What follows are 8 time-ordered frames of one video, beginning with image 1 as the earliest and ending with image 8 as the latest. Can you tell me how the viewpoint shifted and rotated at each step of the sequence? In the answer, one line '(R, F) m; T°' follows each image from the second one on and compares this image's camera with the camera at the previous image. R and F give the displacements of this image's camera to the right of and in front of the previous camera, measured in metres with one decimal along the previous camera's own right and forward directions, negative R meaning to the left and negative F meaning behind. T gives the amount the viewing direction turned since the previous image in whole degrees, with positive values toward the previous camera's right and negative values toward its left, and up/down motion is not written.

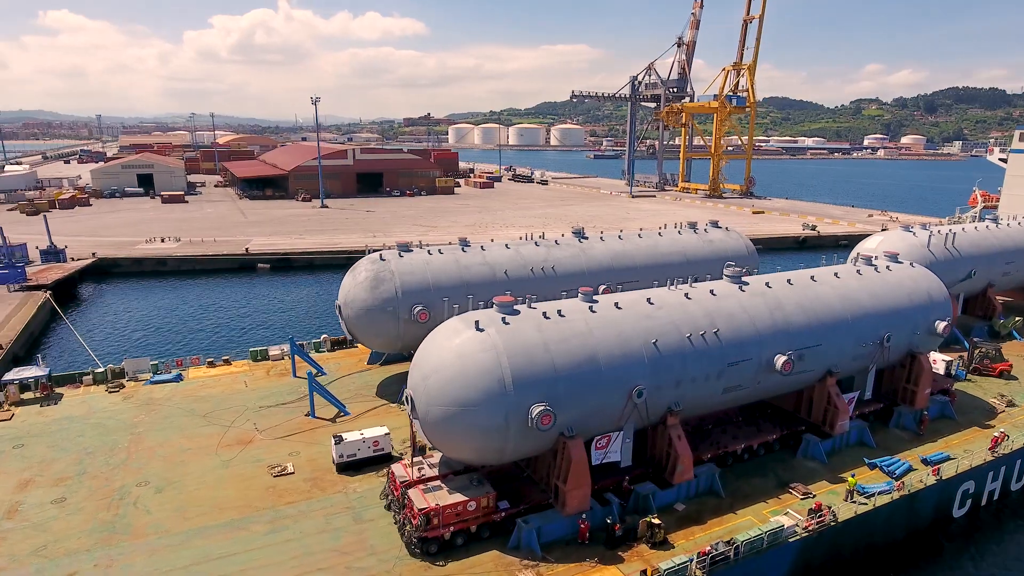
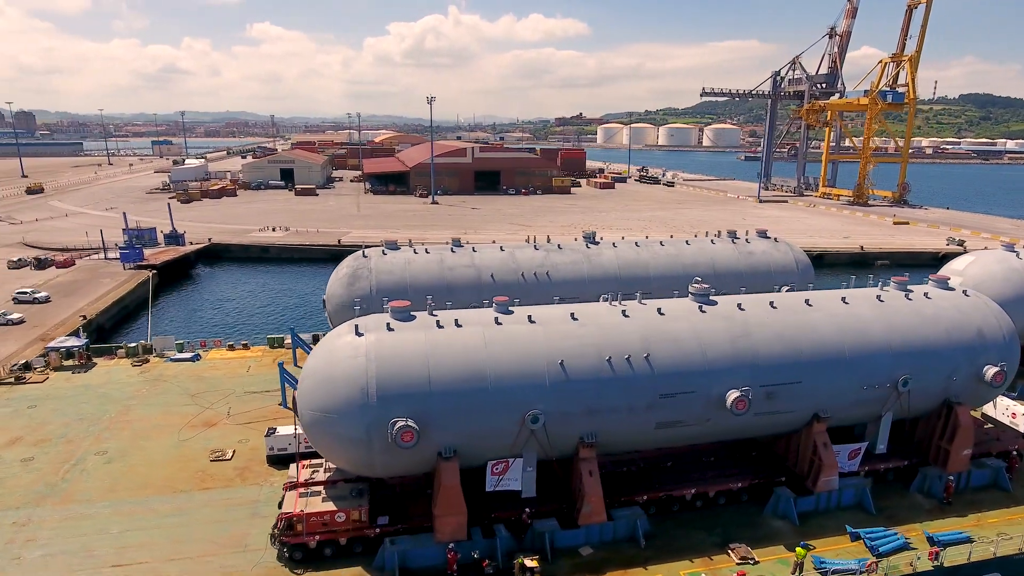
(+5.4, +1.8) m; -13°
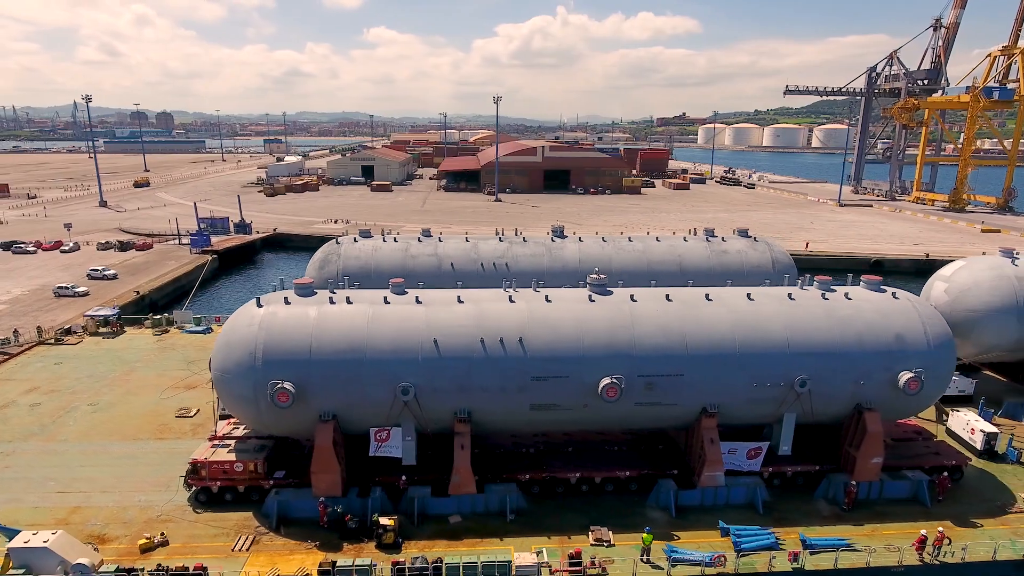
(+5.0, -0.5) m; -9°
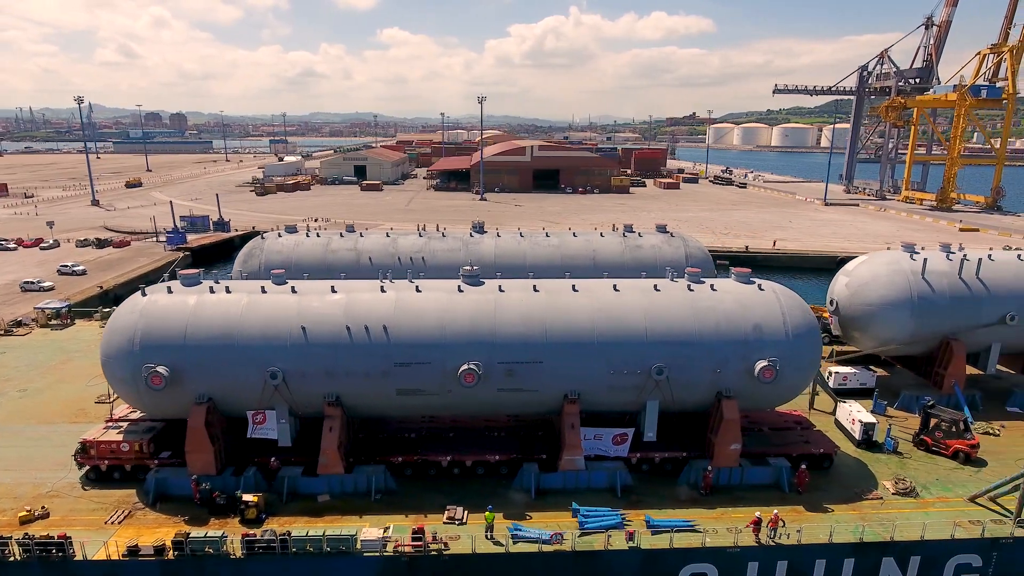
(+3.6, -0.6) m; -1°
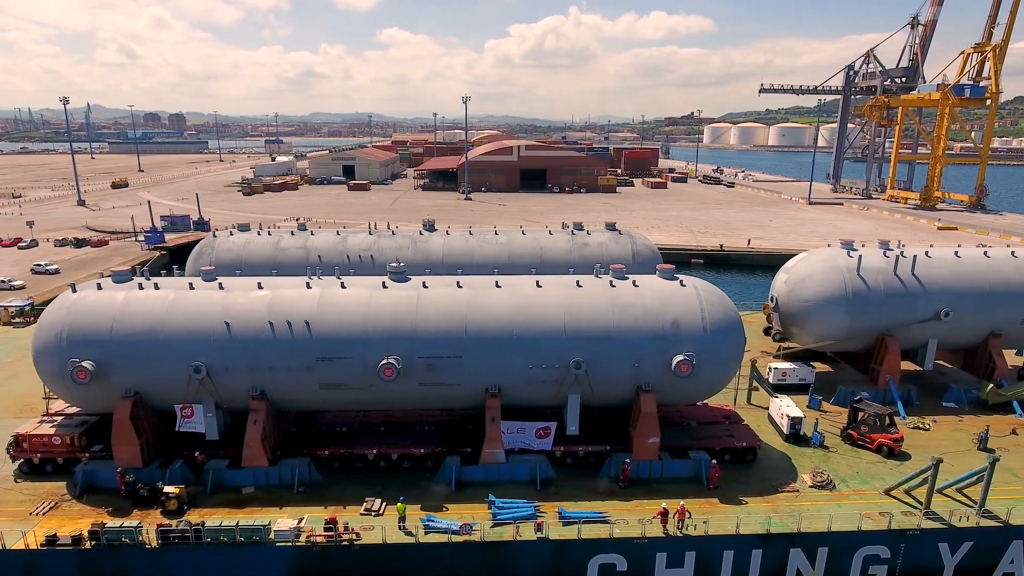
(+2.0, -0.3) m; 0°
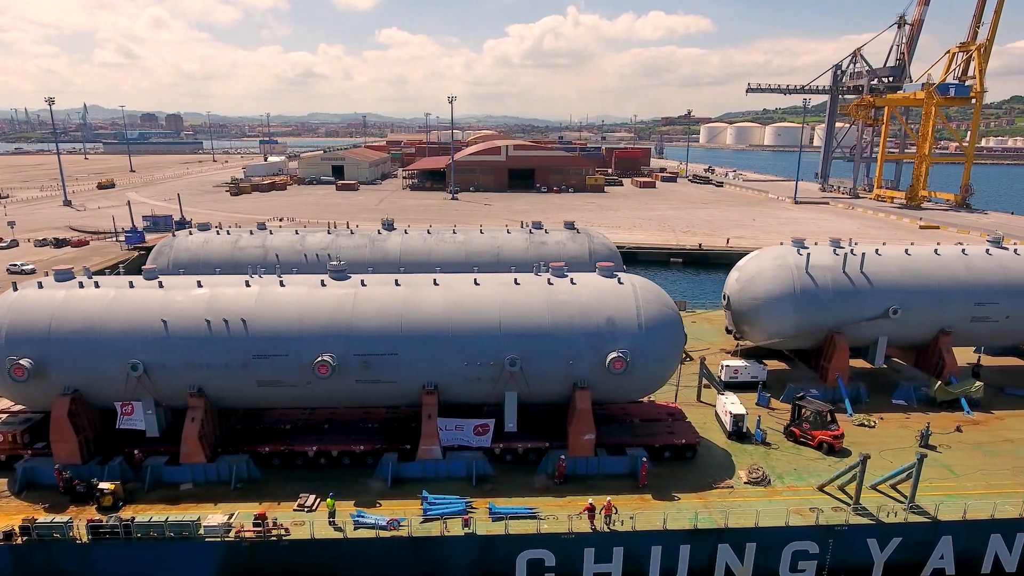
(+1.6, -0.1) m; 0°
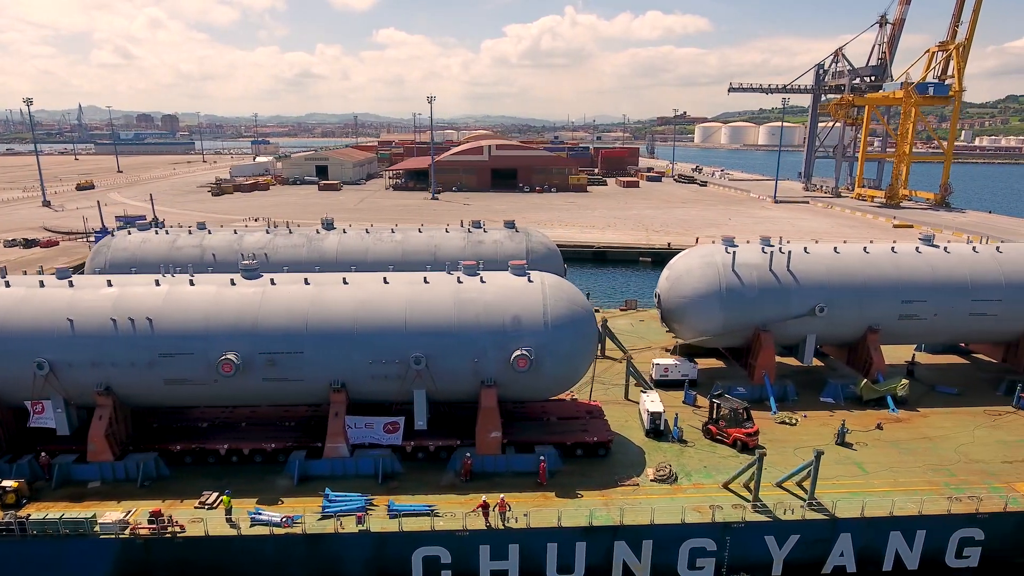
(+2.4, -0.1) m; 0°
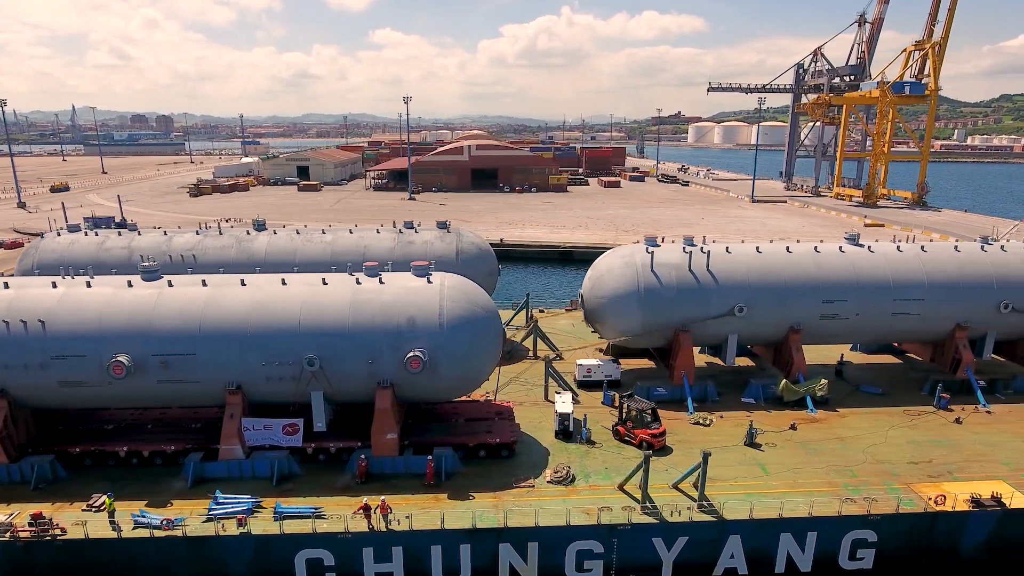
(+2.6, 0.0) m; 0°
